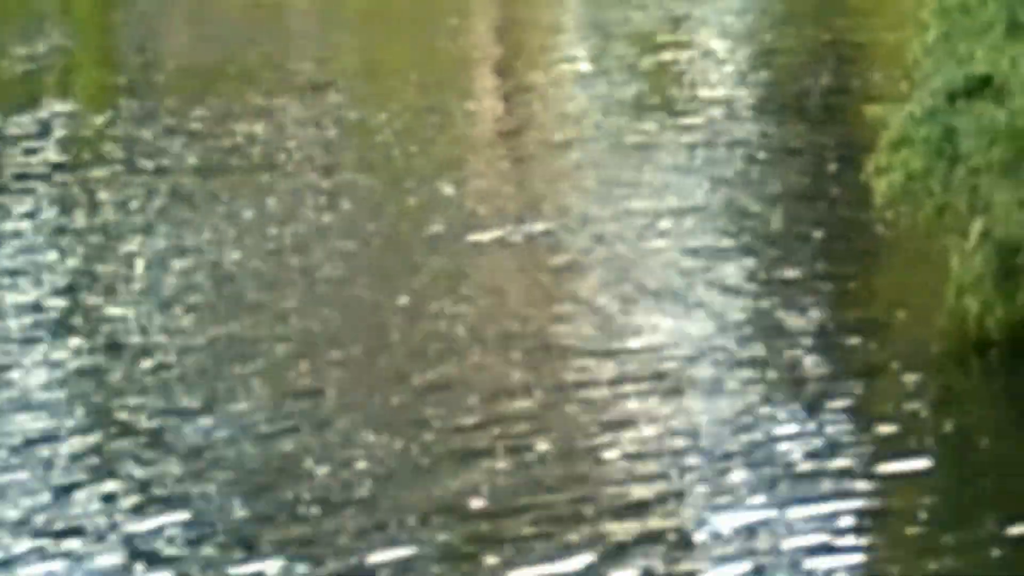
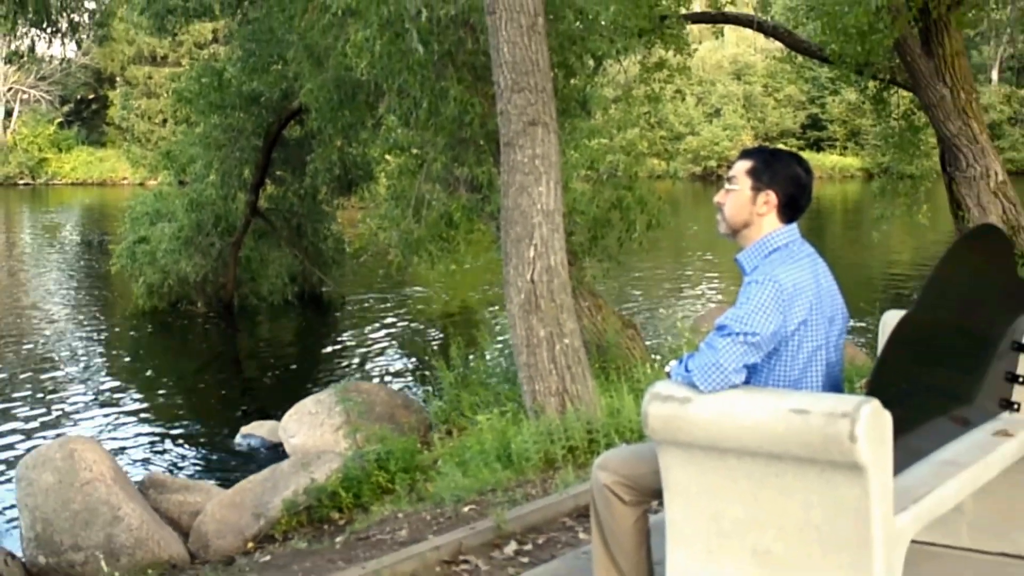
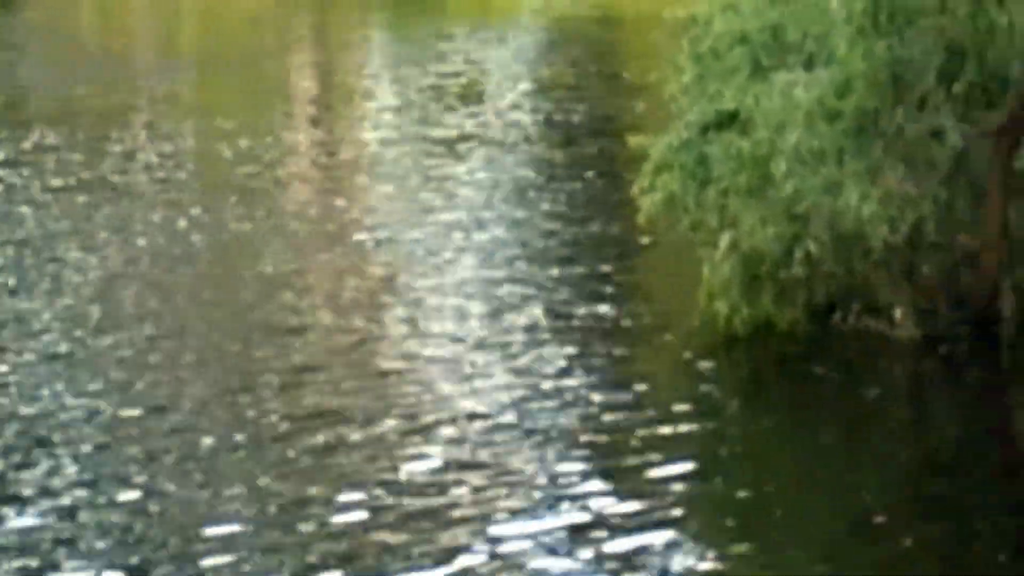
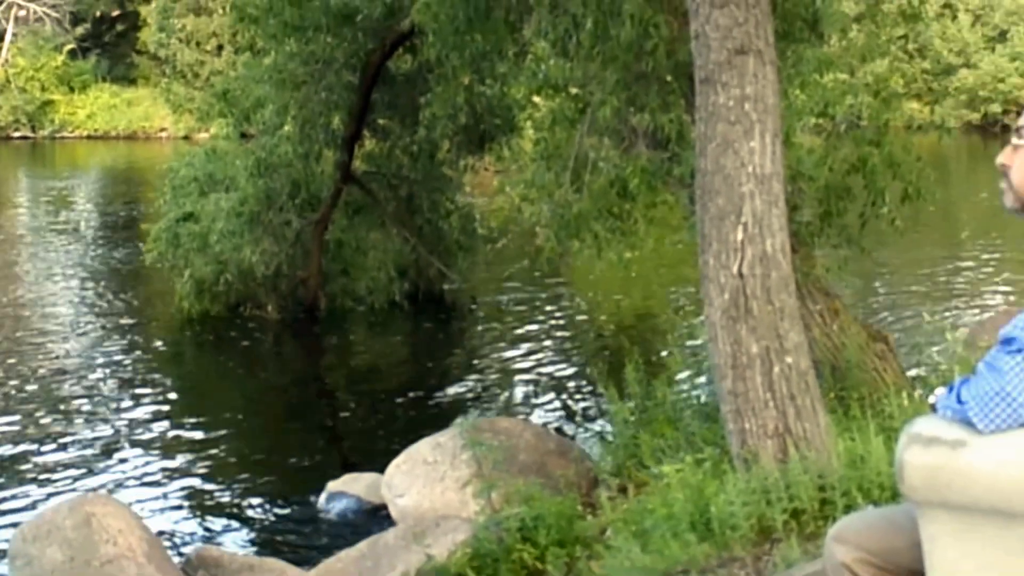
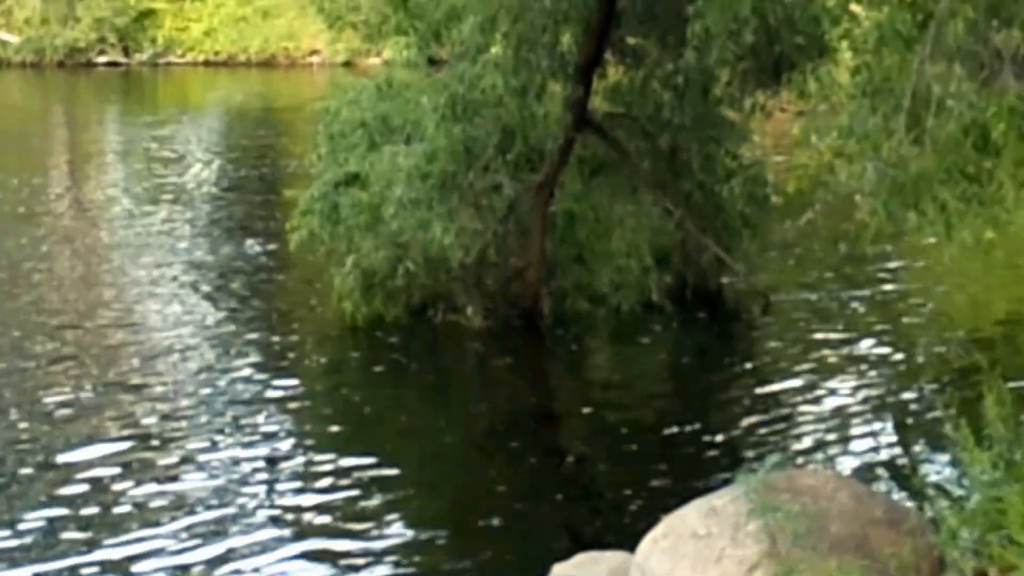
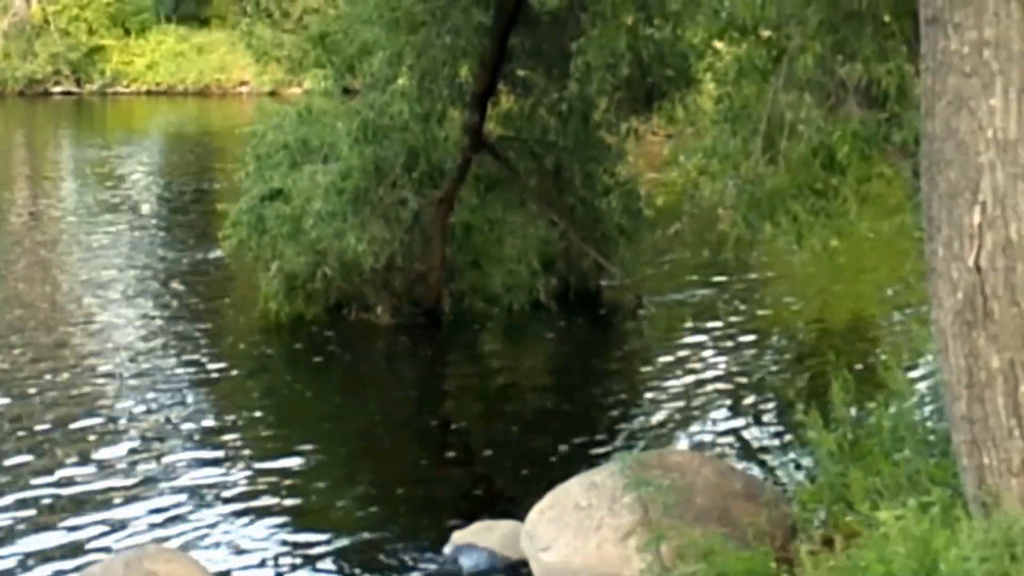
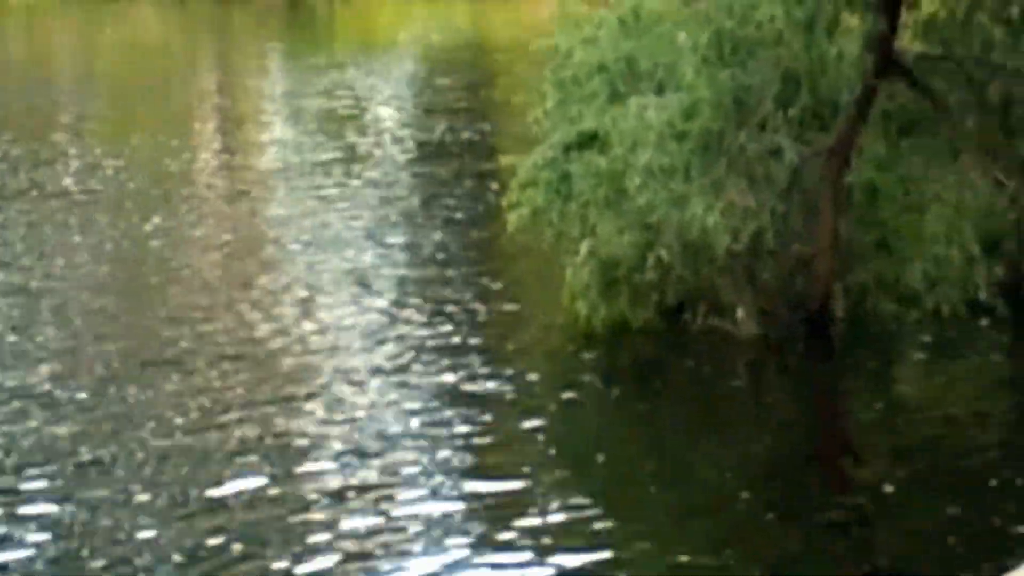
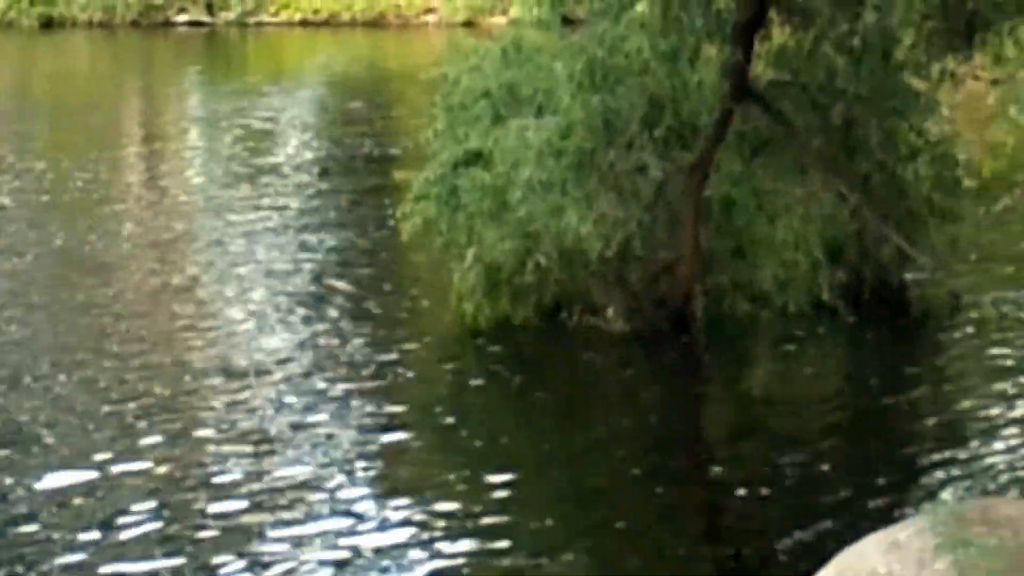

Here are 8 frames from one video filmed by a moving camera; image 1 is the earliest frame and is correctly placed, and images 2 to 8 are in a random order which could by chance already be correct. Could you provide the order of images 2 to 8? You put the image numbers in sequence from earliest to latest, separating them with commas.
3, 7, 8, 5, 6, 4, 2
